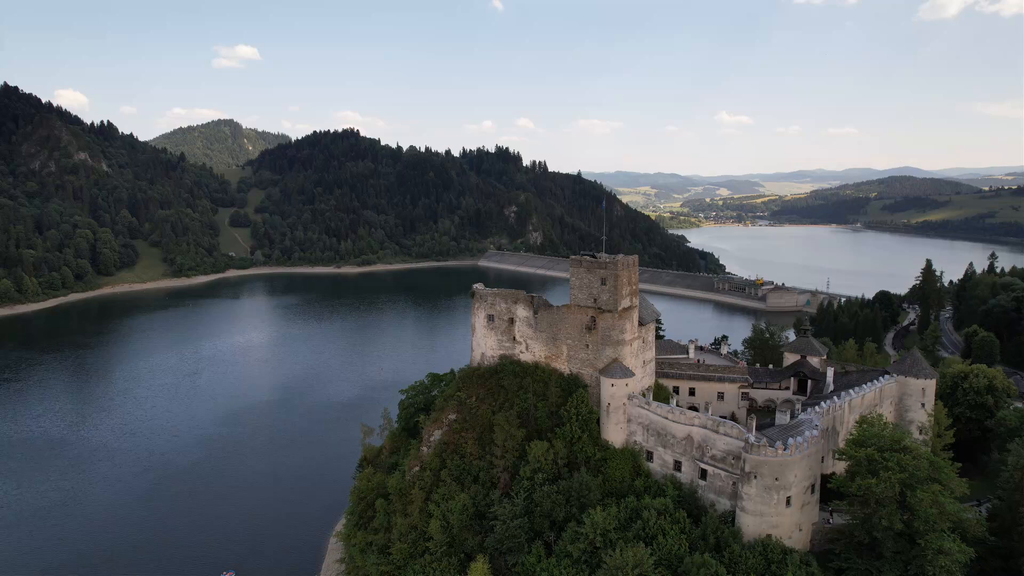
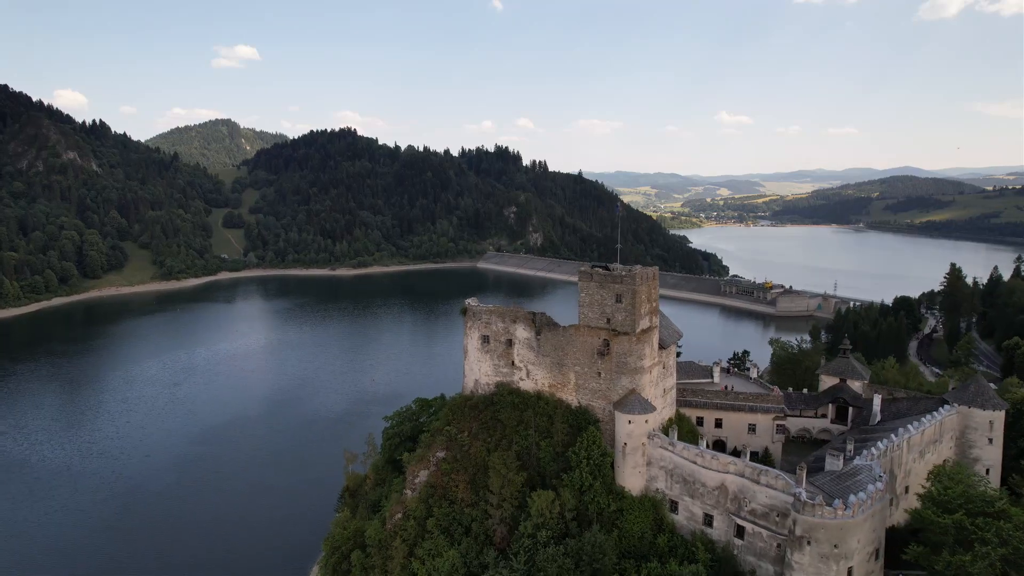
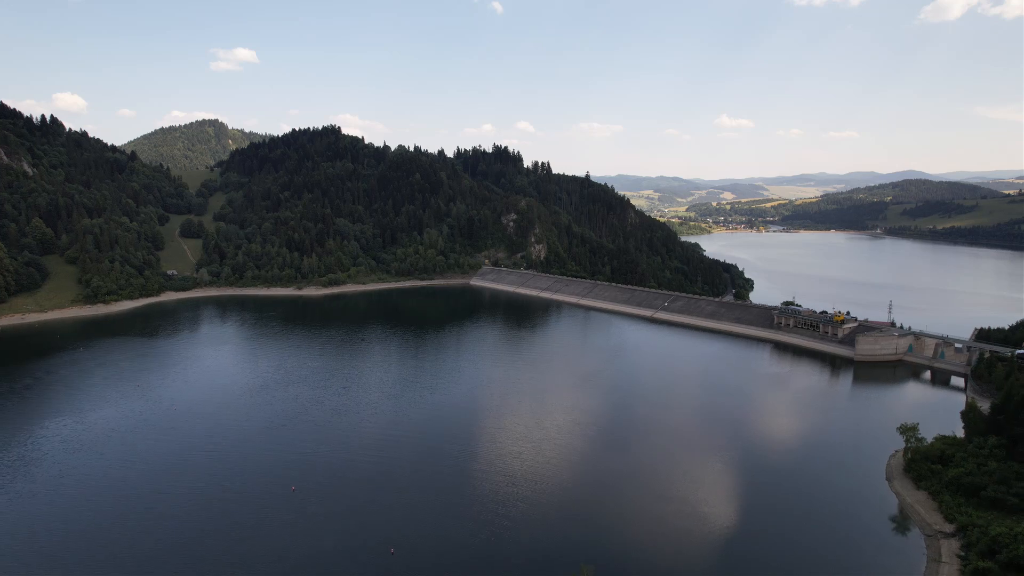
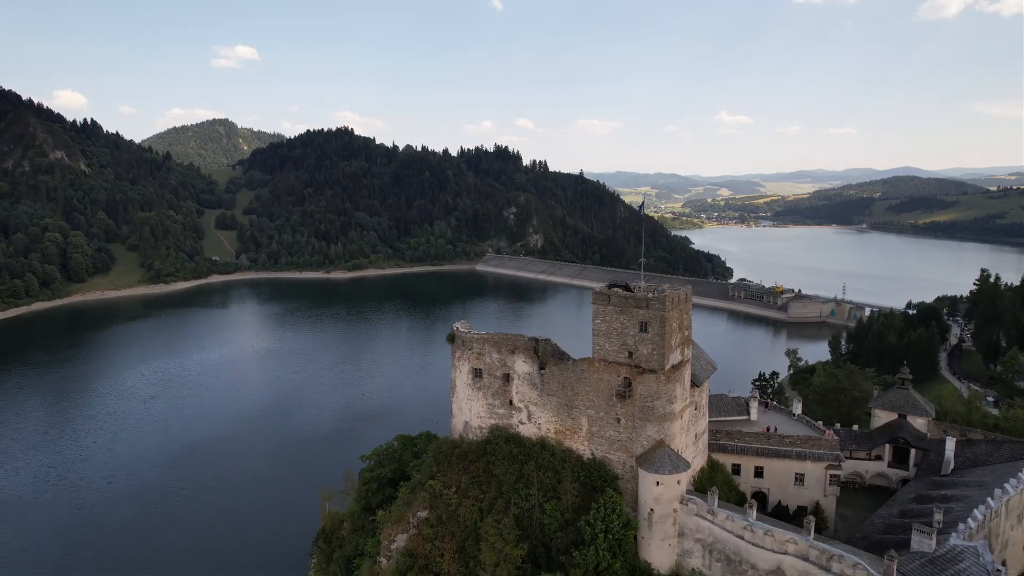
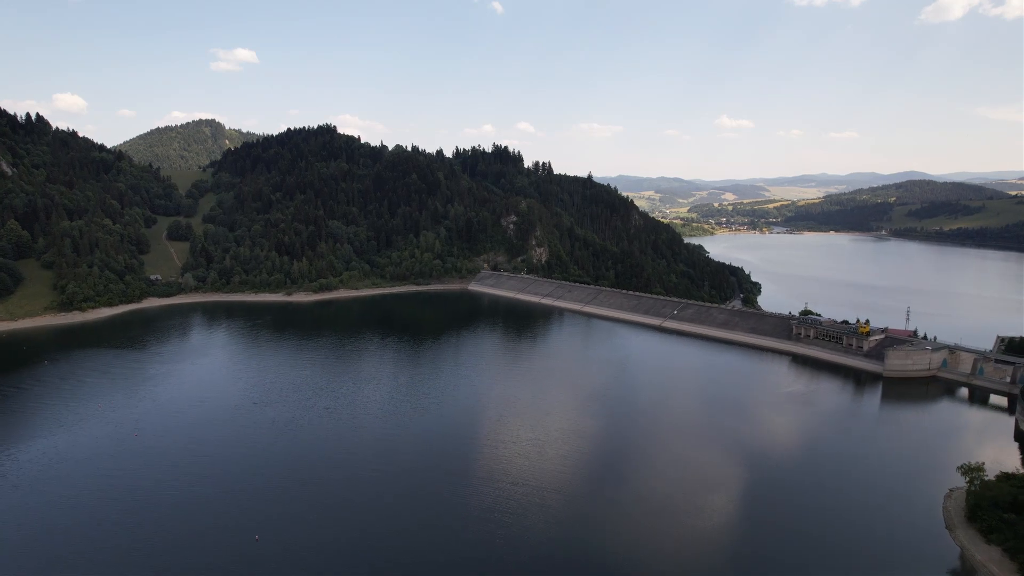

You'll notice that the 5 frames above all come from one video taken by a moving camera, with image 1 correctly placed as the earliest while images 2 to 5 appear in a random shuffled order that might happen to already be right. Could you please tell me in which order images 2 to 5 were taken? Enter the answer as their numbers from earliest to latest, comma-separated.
2, 4, 3, 5
